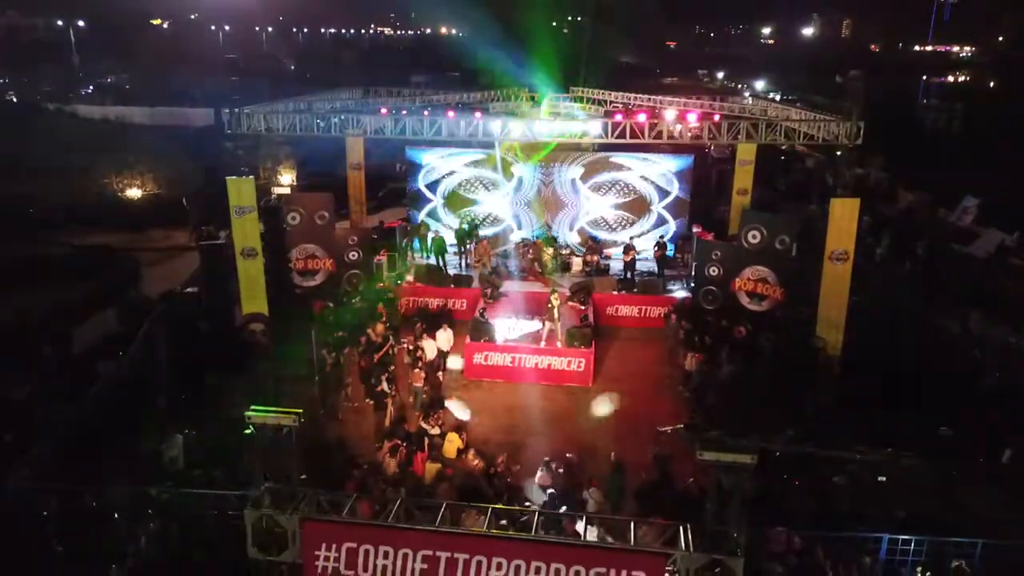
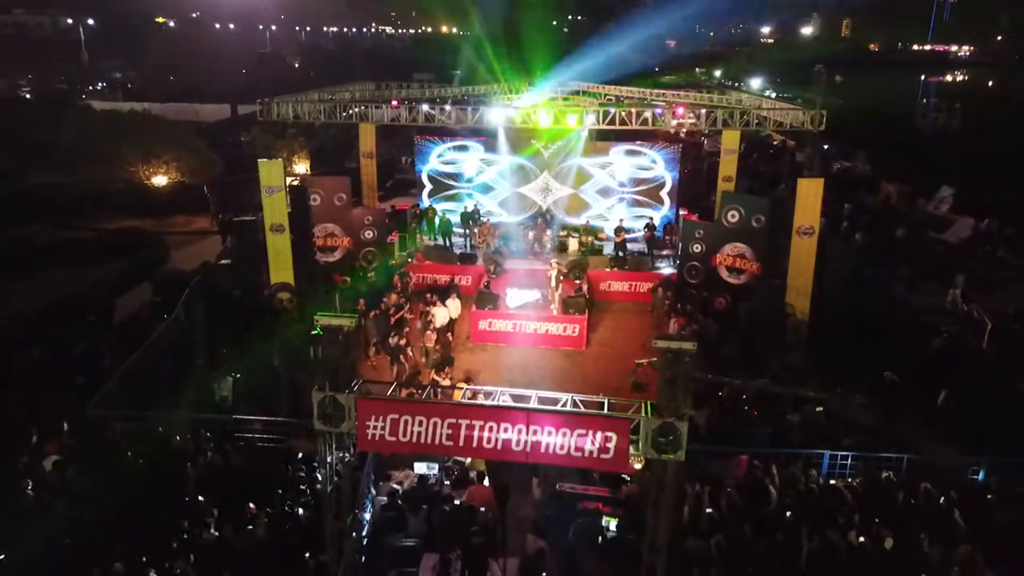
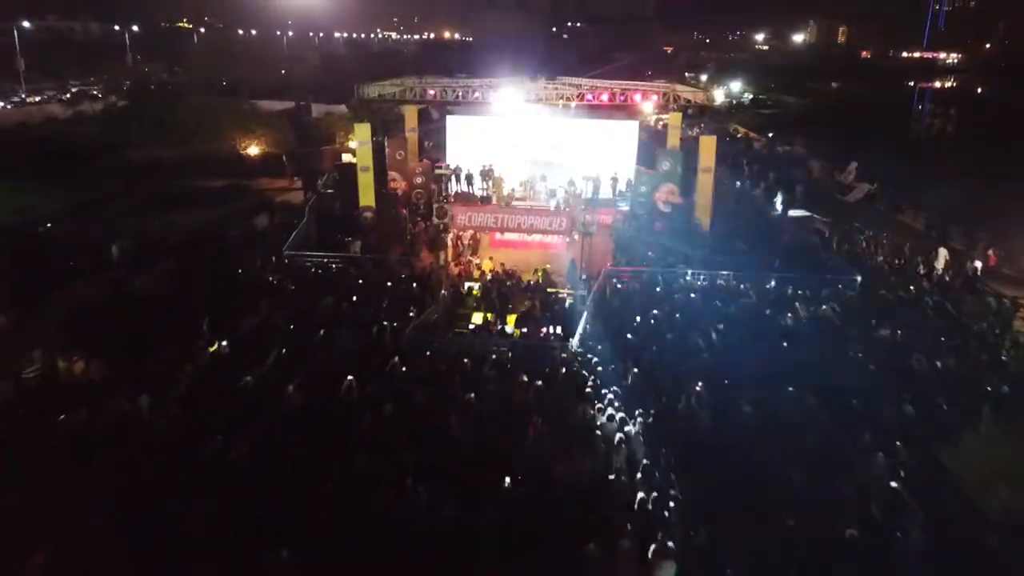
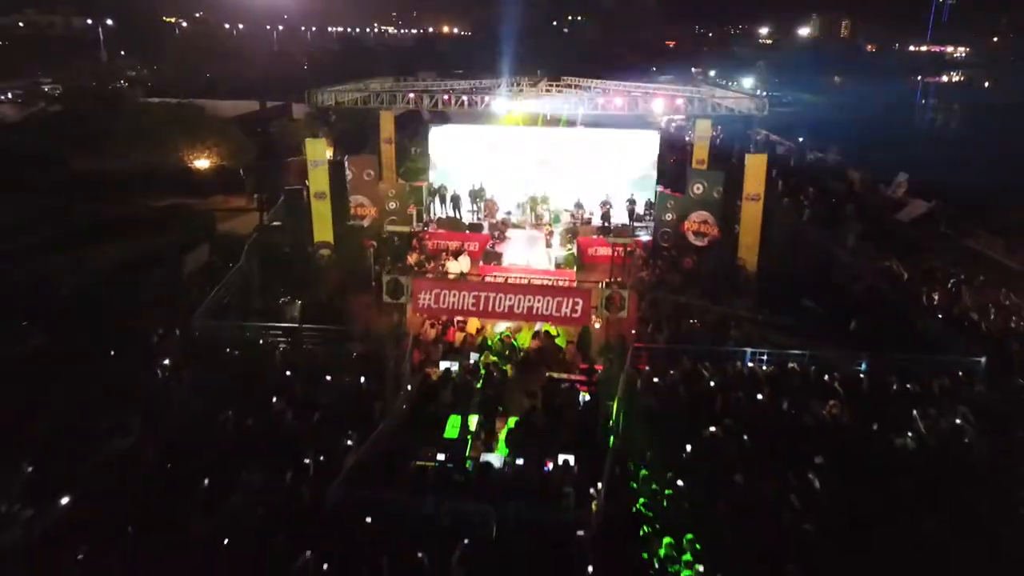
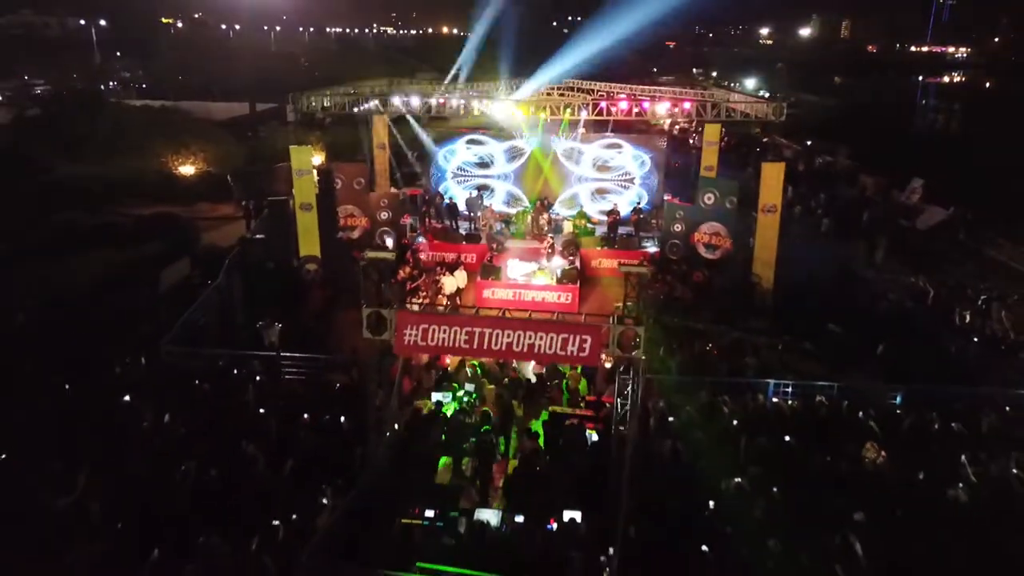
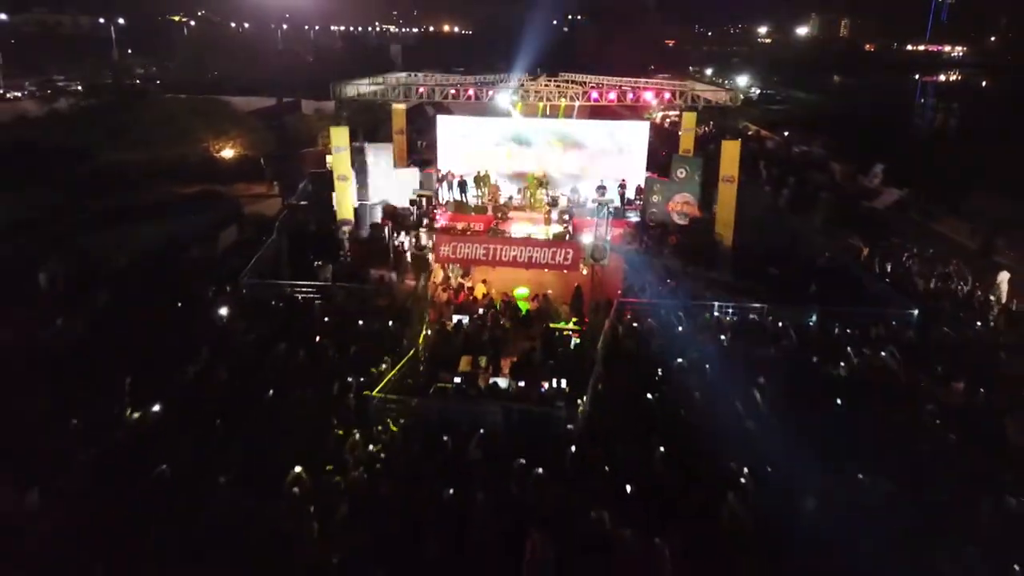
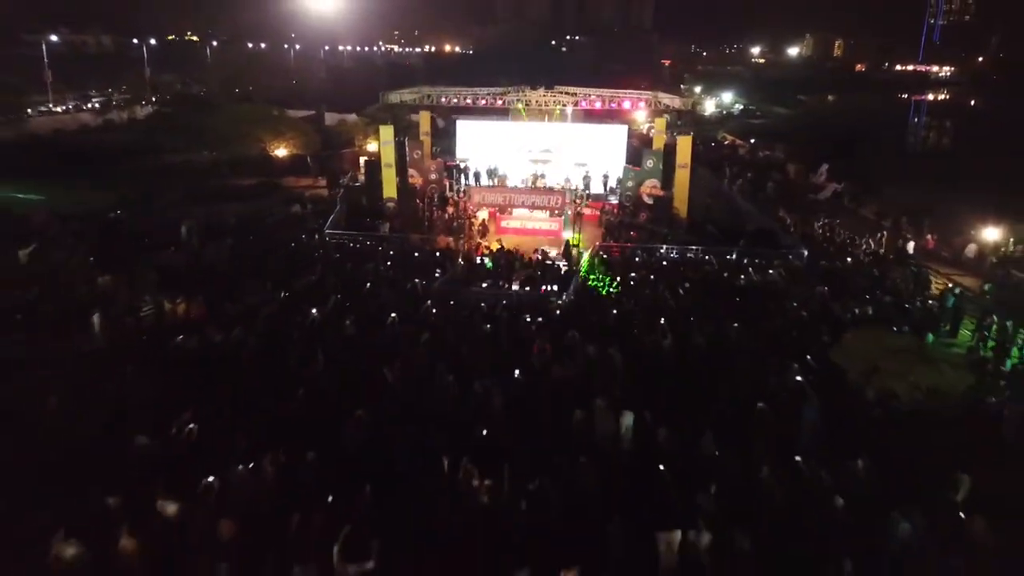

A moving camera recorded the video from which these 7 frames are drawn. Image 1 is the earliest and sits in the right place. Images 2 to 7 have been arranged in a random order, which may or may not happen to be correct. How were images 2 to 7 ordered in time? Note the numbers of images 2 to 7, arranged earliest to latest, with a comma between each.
2, 5, 4, 6, 3, 7
